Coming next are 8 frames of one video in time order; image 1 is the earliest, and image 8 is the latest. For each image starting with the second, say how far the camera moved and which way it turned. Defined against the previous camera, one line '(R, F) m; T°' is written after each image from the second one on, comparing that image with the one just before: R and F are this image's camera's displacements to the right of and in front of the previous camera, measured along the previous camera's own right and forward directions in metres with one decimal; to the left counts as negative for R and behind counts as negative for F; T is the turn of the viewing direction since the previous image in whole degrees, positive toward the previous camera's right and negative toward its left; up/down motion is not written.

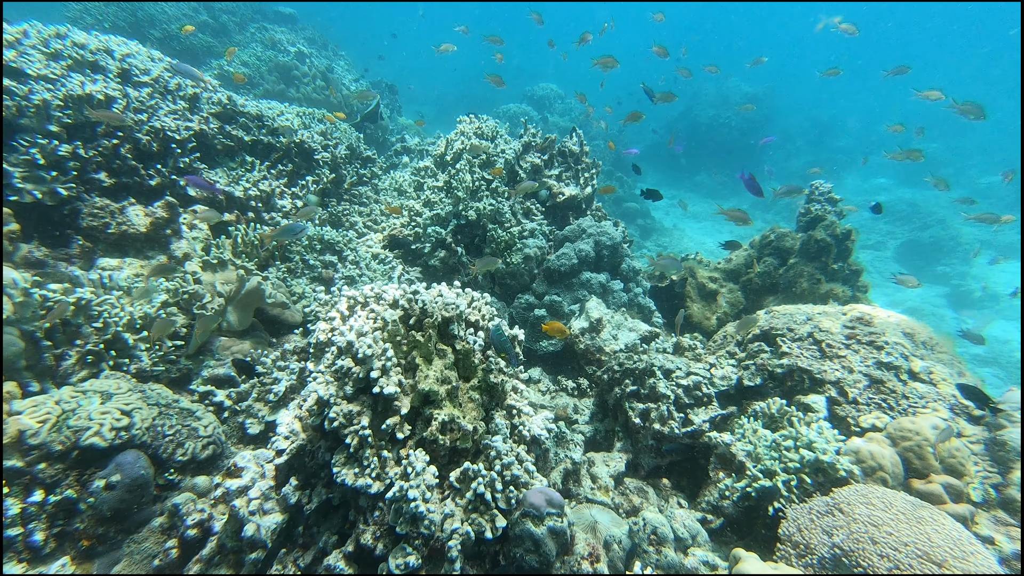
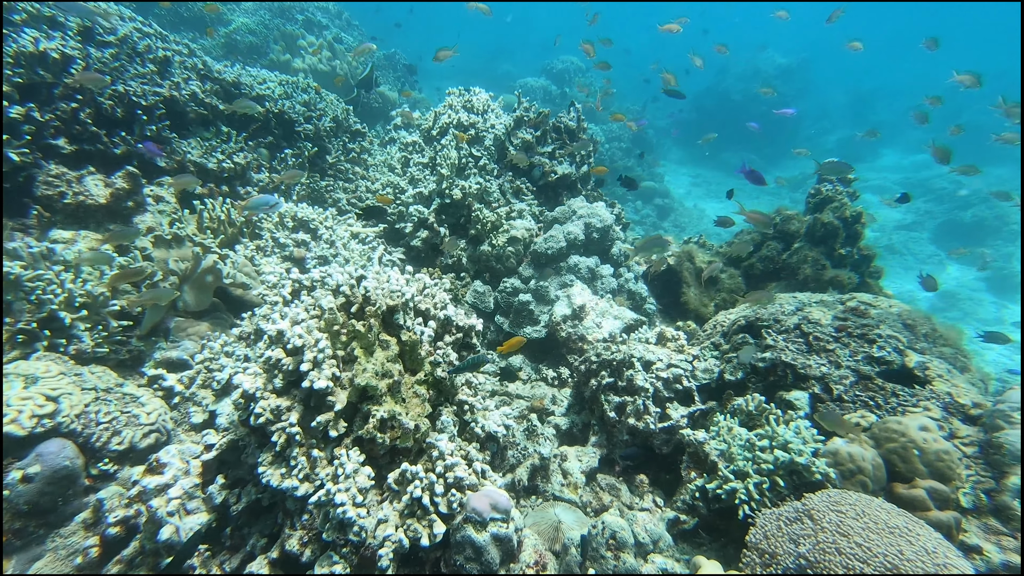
(+0.2, +0.2) m; 0°
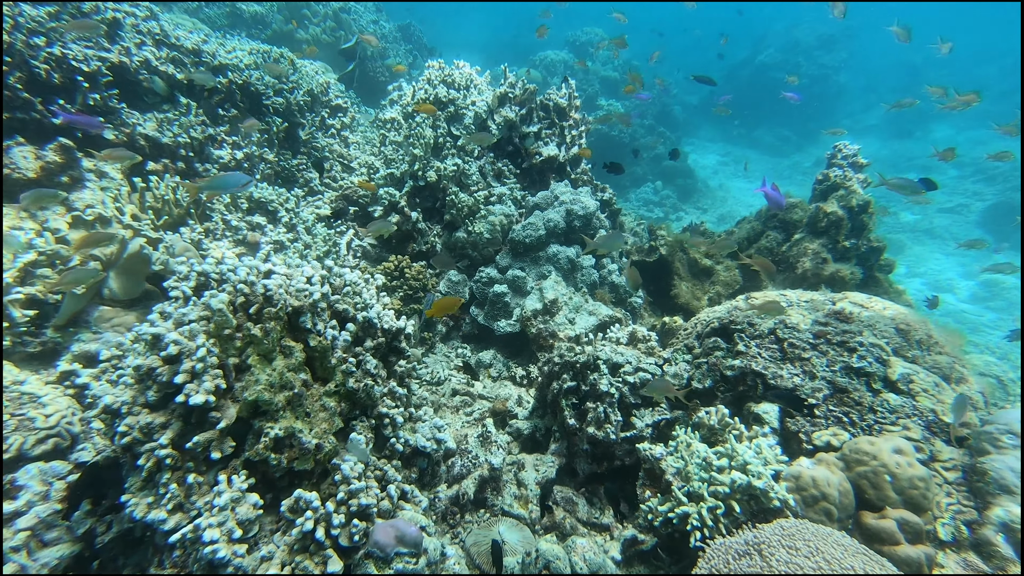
(+0.3, +0.3) m; 0°
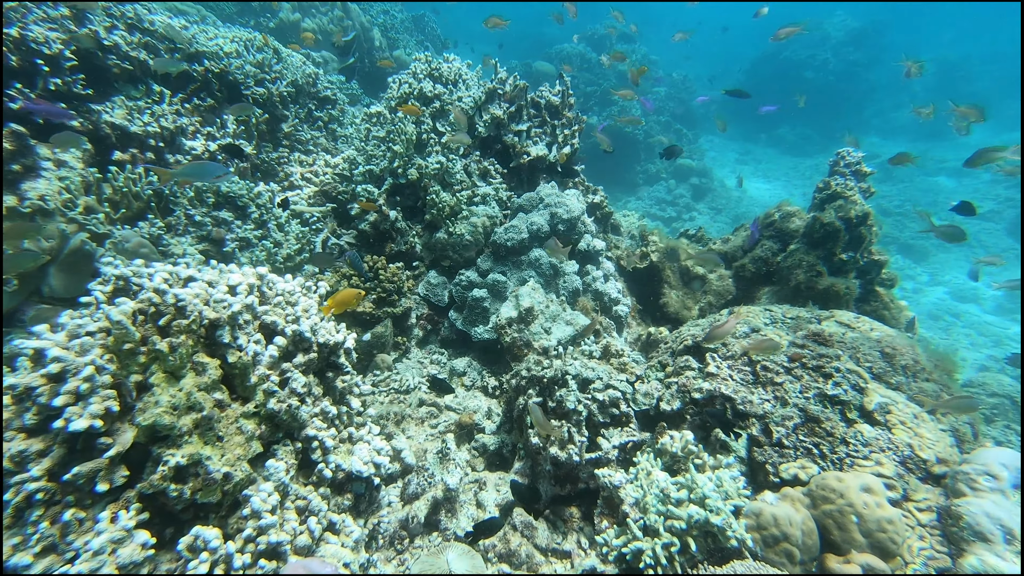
(+0.2, +0.2) m; 0°
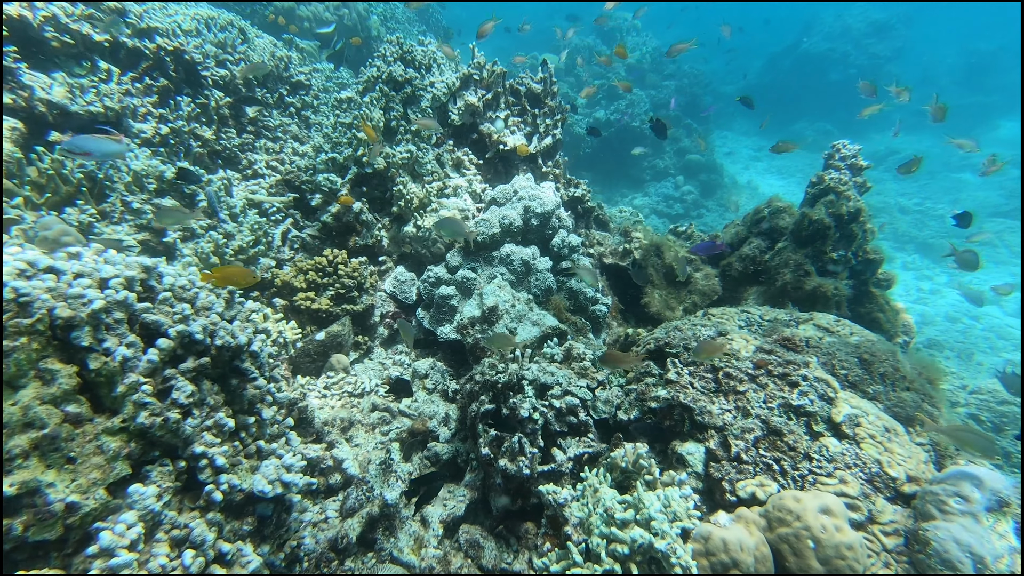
(+0.3, +0.2) m; +1°
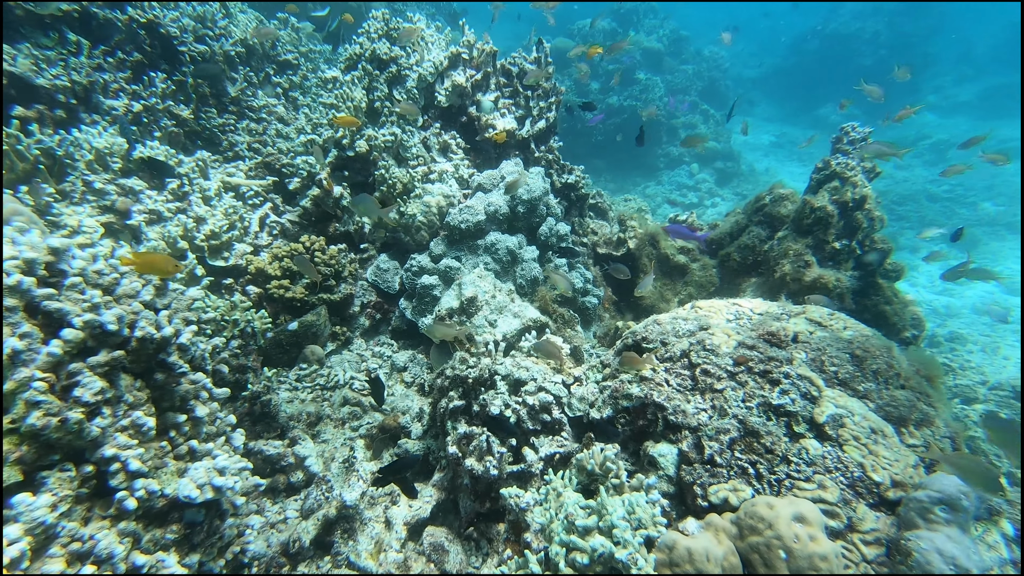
(+0.2, +0.2) m; 0°
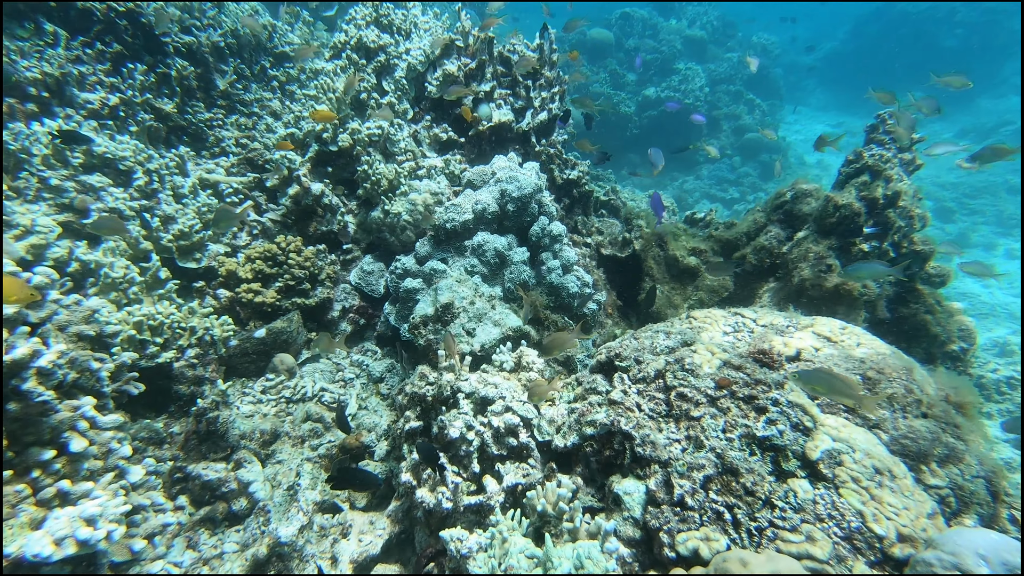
(+0.3, +0.3) m; -2°
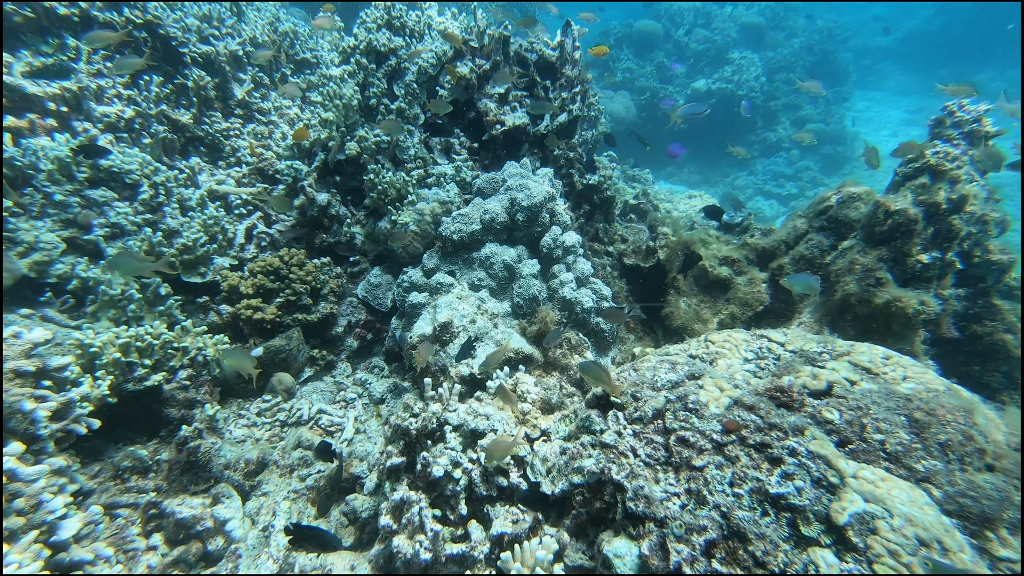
(+0.2, +0.3) m; -4°
